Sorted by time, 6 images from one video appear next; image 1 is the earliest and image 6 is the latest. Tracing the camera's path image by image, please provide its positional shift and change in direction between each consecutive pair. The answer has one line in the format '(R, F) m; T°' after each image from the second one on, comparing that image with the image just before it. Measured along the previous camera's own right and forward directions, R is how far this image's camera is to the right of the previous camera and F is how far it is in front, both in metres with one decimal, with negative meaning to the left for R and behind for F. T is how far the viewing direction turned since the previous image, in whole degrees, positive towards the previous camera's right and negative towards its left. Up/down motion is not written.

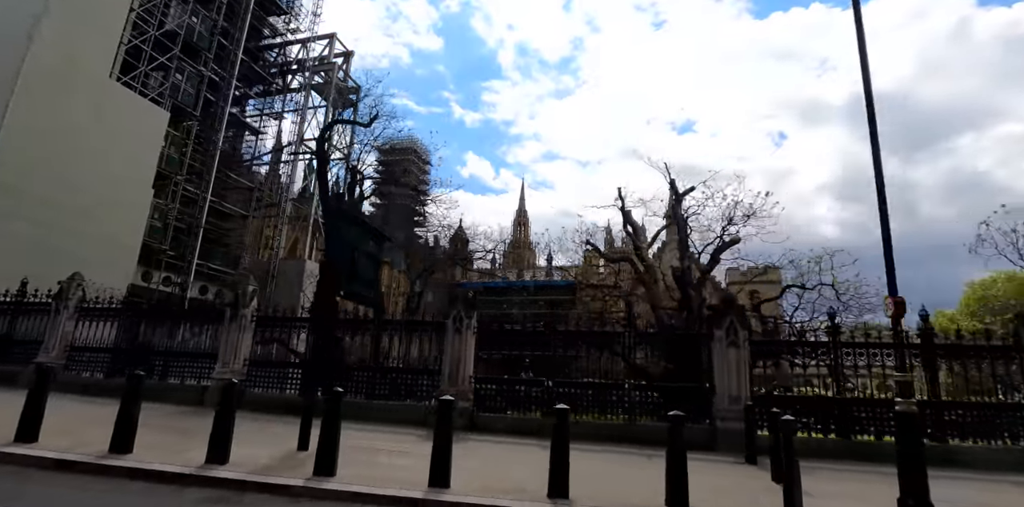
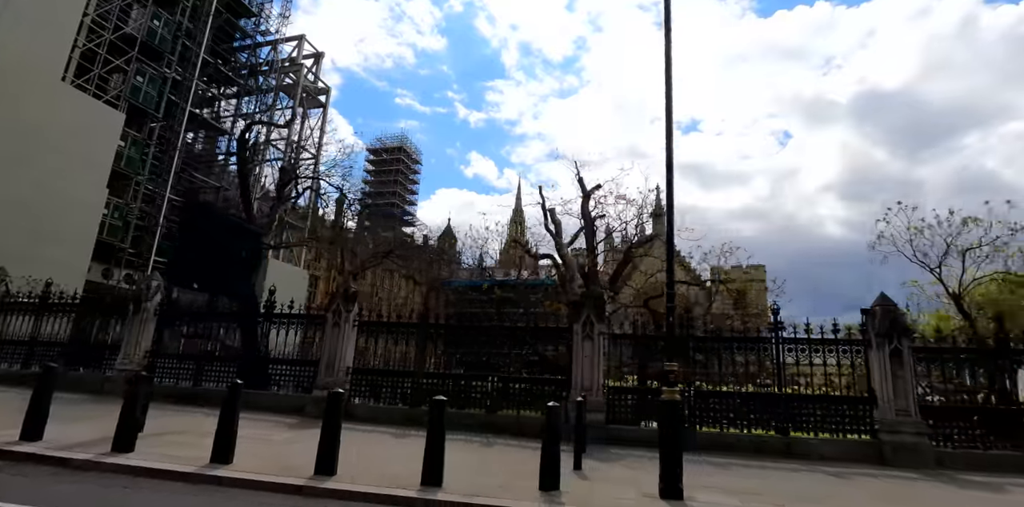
(+0.1, 0.0) m; 0°
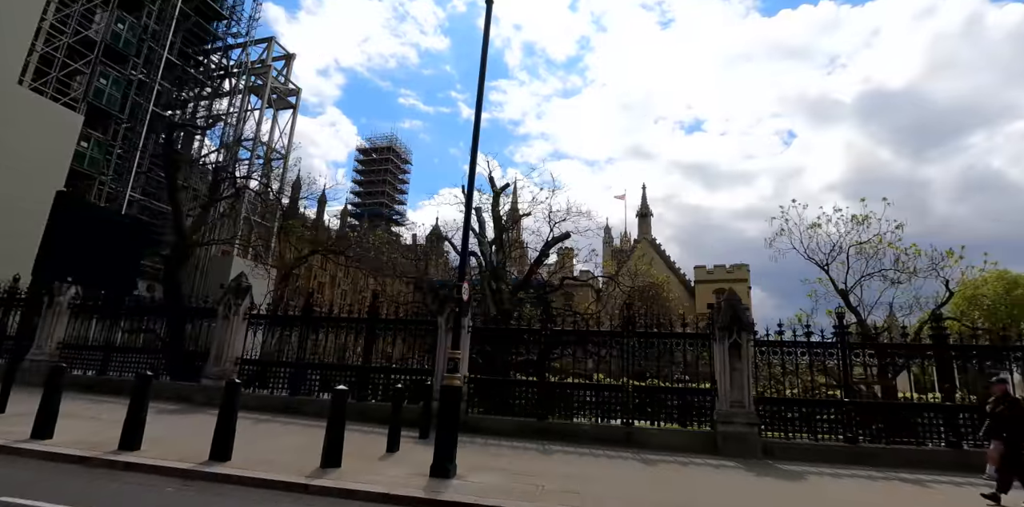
(+2.1, -0.3) m; -1°
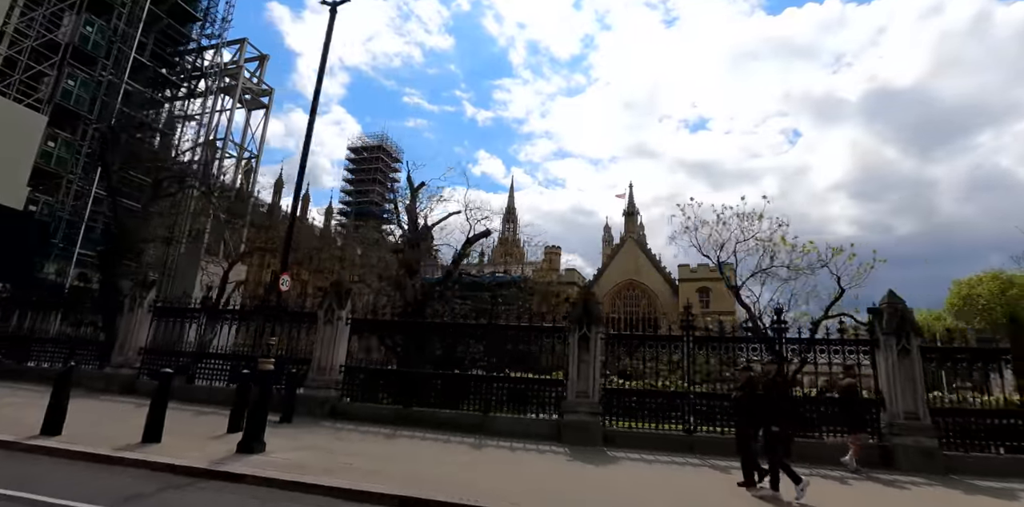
(+2.1, -0.3) m; -1°
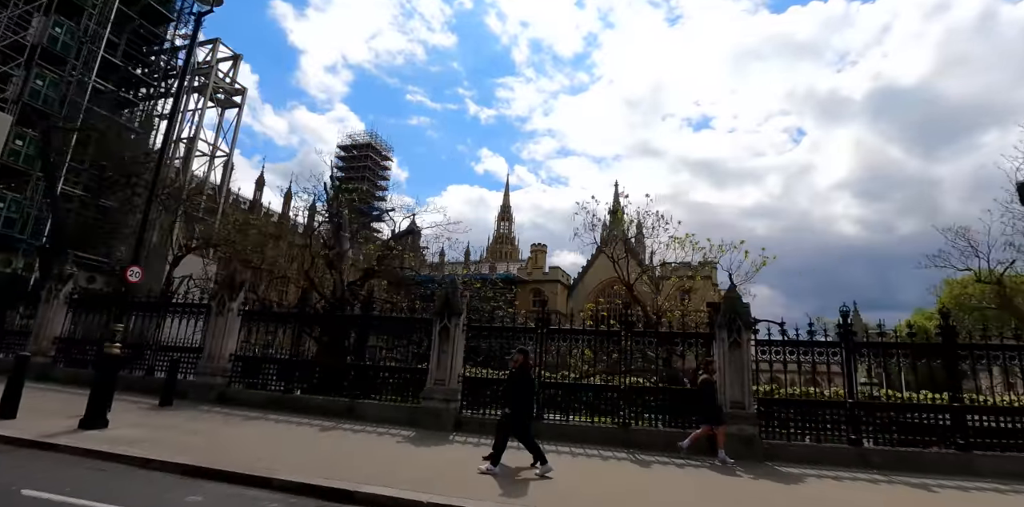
(+2.1, -0.4) m; -1°
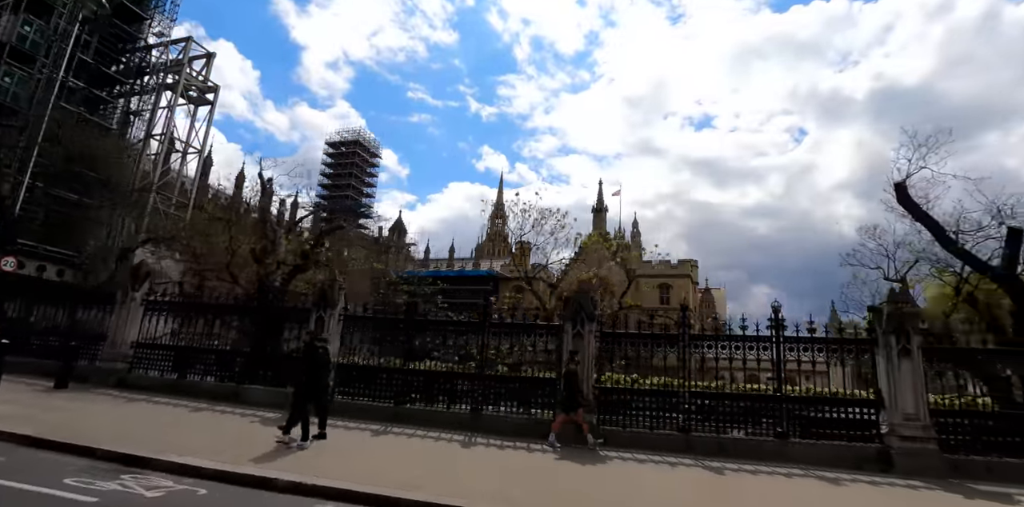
(+2.1, -0.4) m; -1°
